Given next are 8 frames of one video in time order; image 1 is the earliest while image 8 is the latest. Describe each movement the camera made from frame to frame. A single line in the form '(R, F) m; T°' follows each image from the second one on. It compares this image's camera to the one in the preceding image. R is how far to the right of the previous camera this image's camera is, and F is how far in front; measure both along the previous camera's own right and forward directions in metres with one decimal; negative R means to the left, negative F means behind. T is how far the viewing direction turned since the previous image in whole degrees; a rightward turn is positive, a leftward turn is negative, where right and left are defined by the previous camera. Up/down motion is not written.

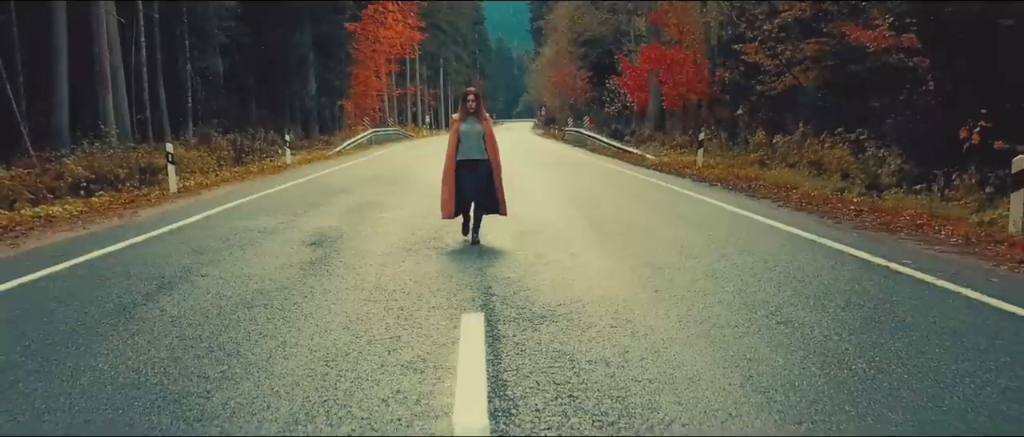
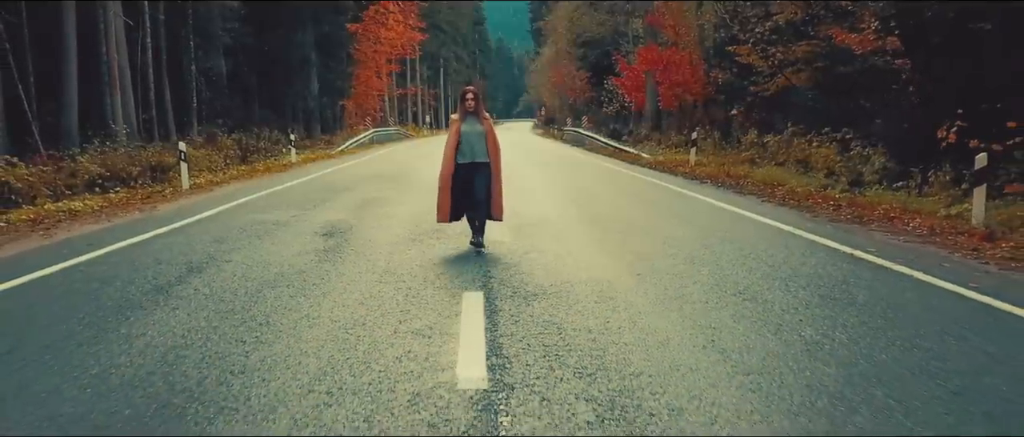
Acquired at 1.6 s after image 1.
(0.0, -0.7) m; 0°
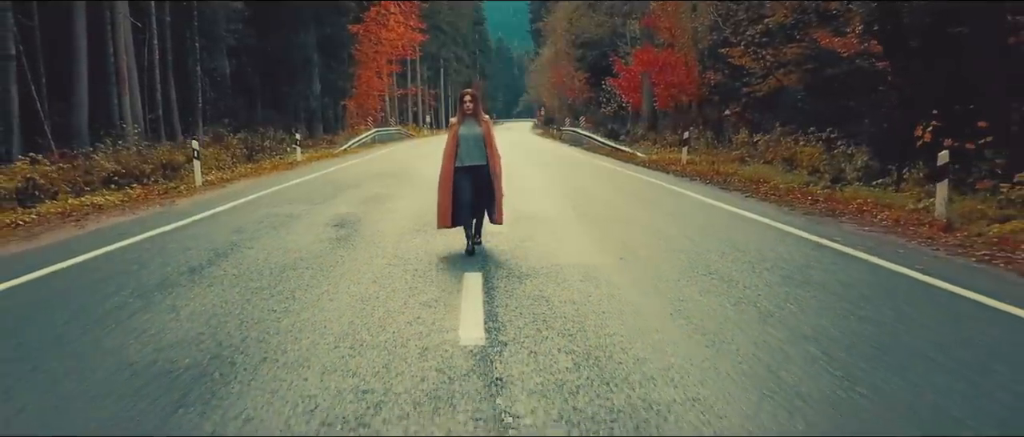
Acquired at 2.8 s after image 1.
(0.0, -0.8) m; 0°
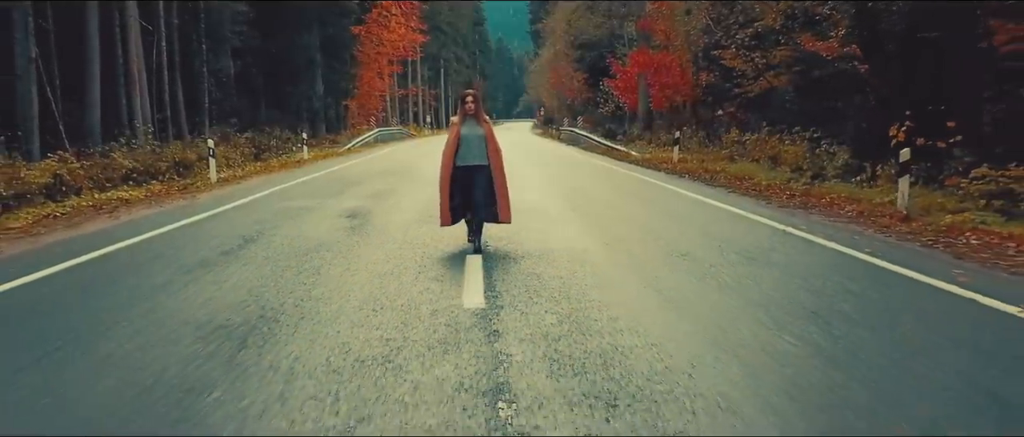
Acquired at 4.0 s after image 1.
(0.0, -1.0) m; 0°
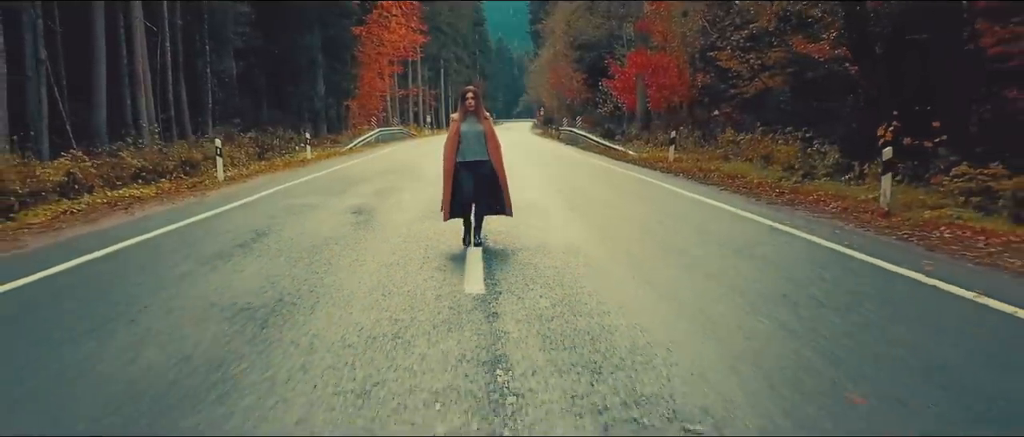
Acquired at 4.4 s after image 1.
(0.0, -0.5) m; 0°
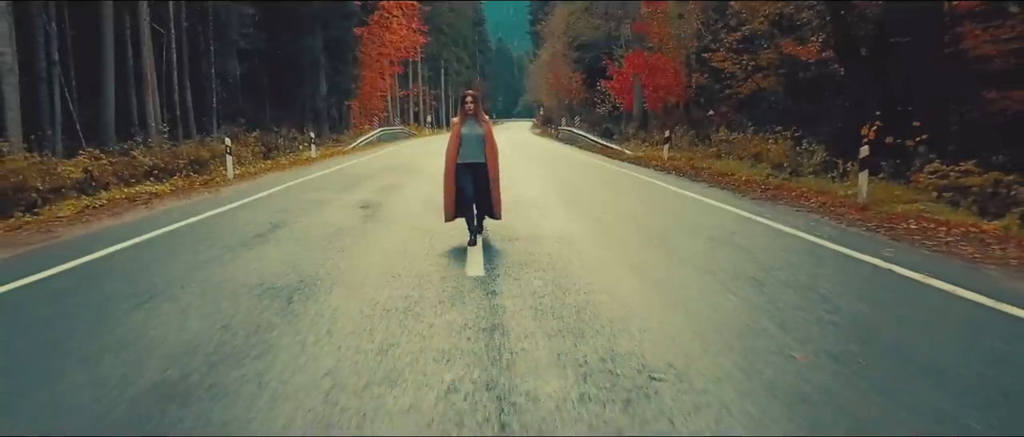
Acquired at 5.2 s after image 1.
(0.0, -0.8) m; 0°
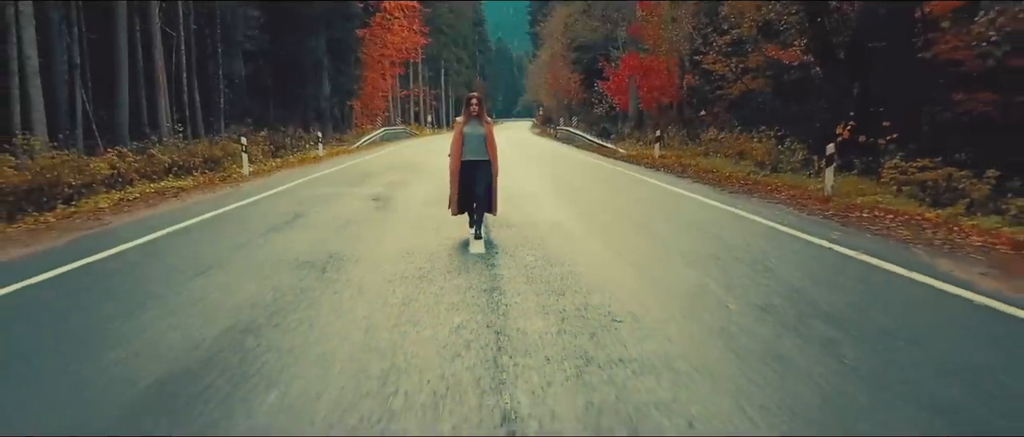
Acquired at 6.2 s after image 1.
(0.0, -1.3) m; 0°
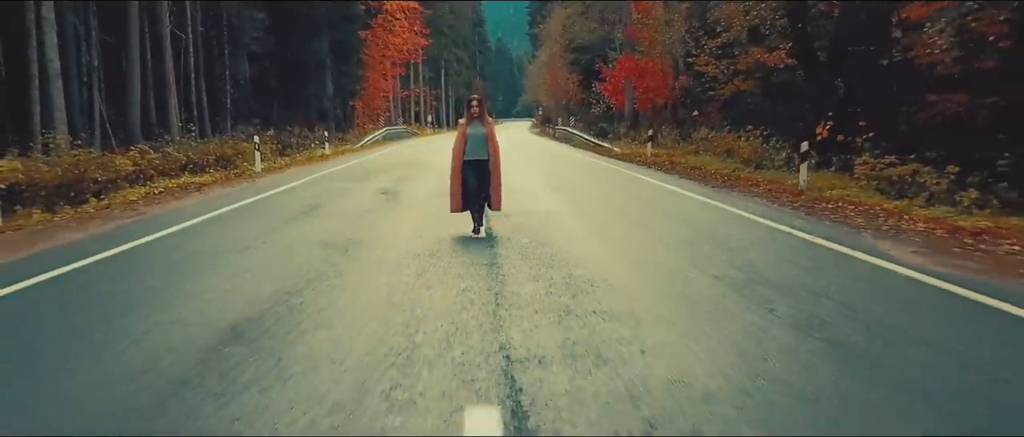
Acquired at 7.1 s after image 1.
(0.0, -1.2) m; 0°
